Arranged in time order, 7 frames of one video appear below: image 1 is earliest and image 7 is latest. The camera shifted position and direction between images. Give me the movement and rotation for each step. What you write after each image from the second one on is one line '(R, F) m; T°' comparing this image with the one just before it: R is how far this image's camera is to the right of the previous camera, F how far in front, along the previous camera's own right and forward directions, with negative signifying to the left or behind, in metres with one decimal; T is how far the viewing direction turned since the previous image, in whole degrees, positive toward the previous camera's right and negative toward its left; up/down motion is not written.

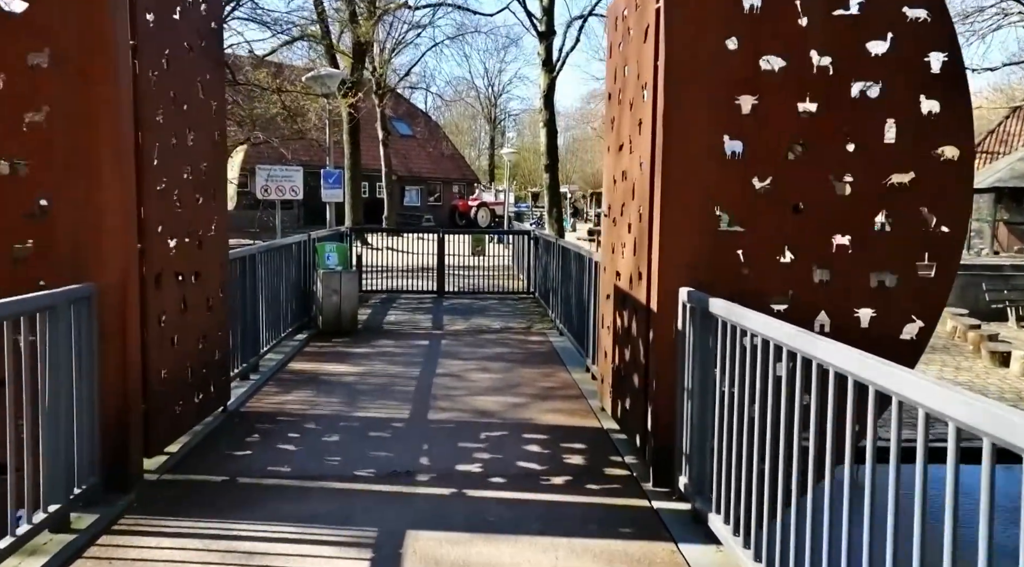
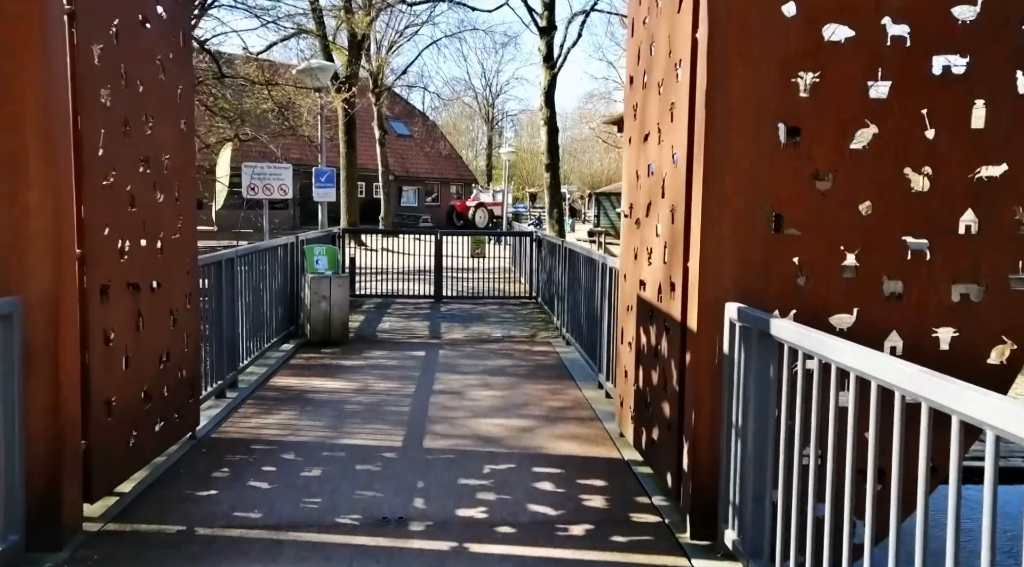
(-0.1, +0.8) m; 0°
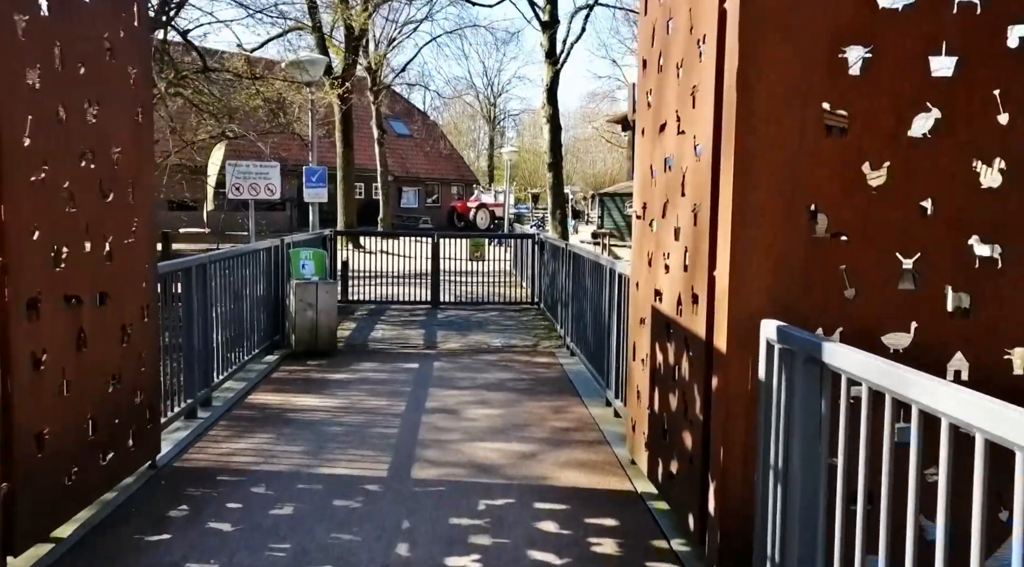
(0.0, +0.6) m; 0°
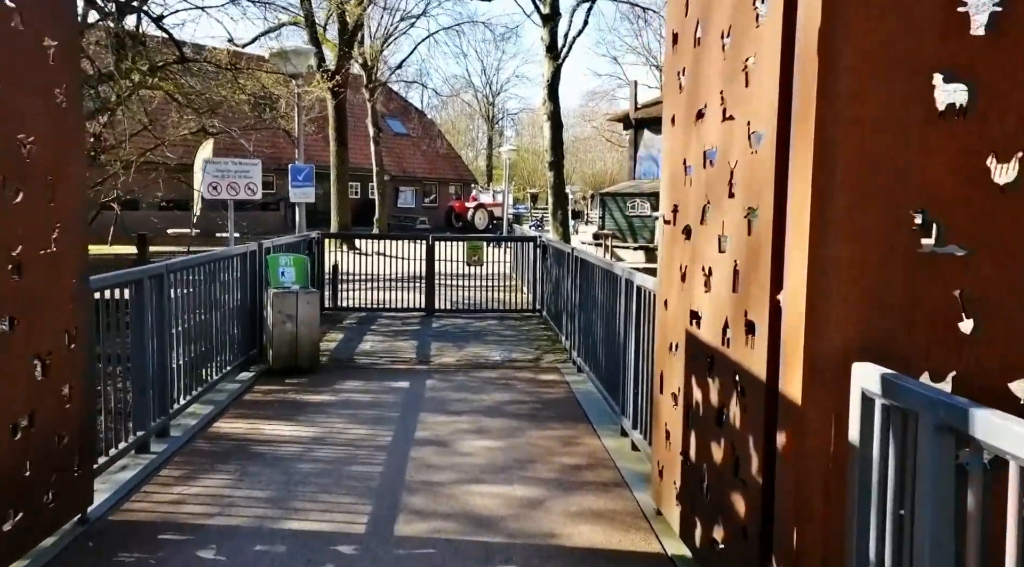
(0.0, +0.9) m; 0°
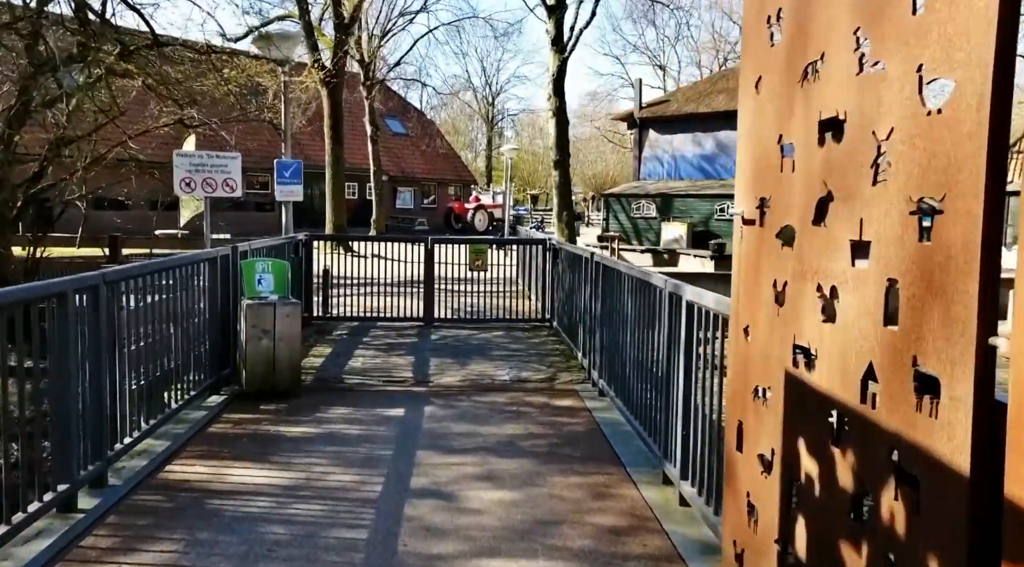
(-0.1, +1.1) m; 0°
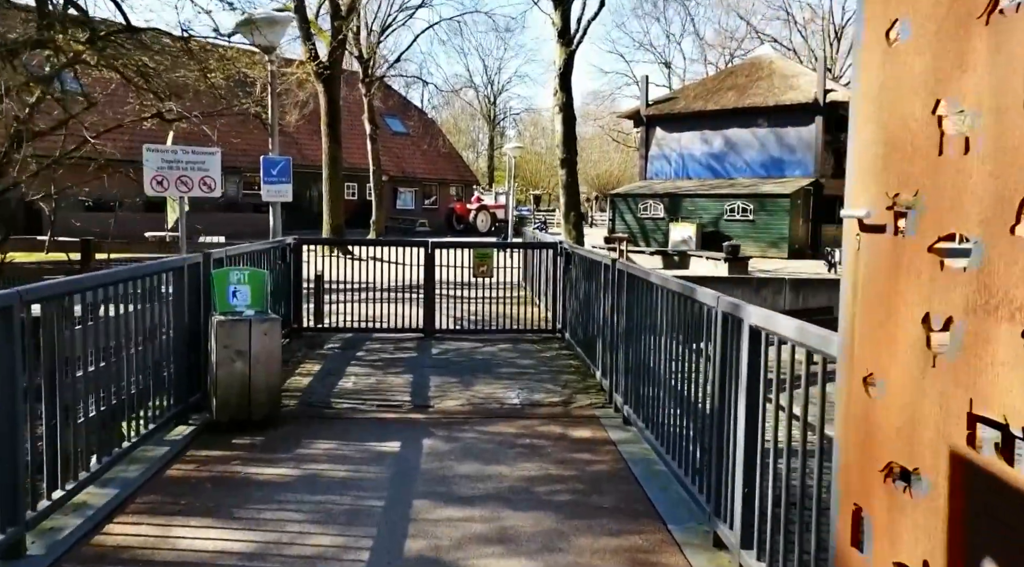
(-0.1, +1.0) m; 0°
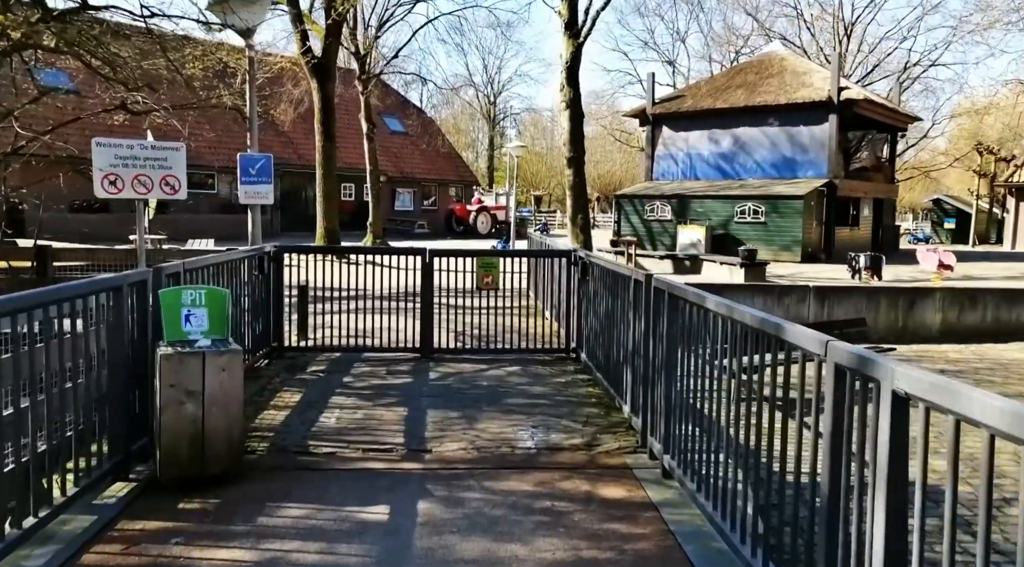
(-0.1, +1.2) m; 0°
